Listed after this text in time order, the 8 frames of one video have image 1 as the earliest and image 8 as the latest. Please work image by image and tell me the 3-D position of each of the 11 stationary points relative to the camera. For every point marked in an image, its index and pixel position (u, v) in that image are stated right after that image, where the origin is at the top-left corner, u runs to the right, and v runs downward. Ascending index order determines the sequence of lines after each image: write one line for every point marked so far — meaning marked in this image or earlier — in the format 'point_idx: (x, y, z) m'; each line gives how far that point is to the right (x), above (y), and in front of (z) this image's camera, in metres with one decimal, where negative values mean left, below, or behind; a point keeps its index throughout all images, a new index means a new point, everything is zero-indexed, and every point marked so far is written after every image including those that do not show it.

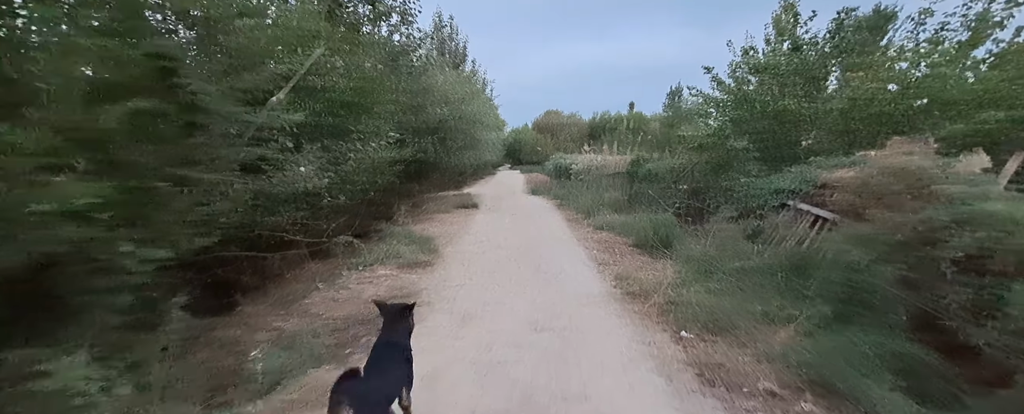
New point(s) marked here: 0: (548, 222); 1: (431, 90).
0: (+1.0, -0.4, +10.3) m
1: (-3.1, +4.5, +13.4) m
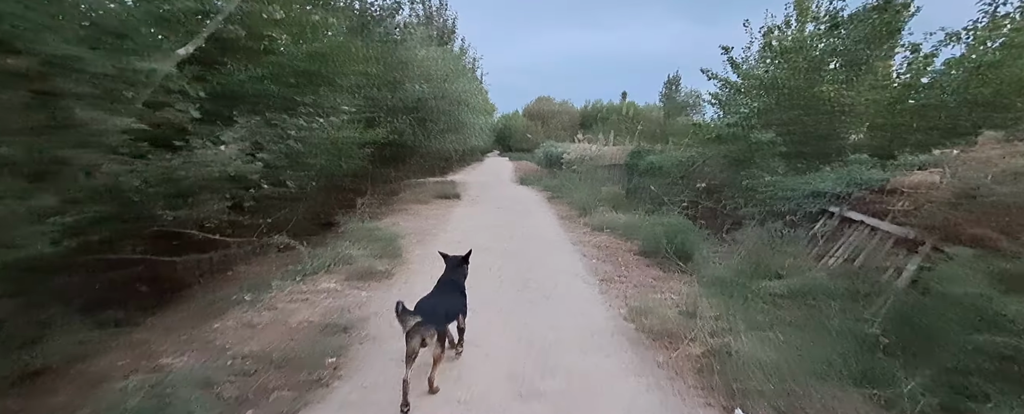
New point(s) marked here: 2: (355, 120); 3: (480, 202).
0: (+0.6, -0.3, +9.1) m
1: (-3.4, +4.8, +11.9) m
2: (-4.0, +2.3, +9.2) m
3: (-1.1, +0.2, +11.6) m
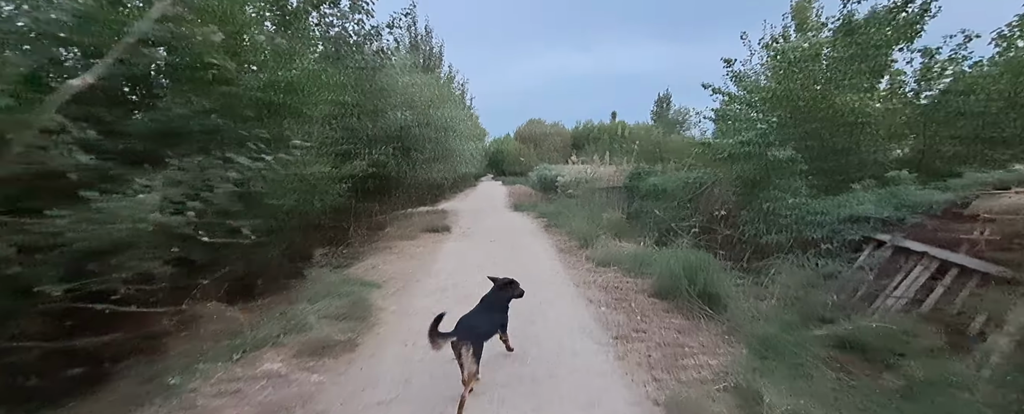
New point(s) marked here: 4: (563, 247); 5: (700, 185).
0: (+0.5, -1.1, +8.2) m
1: (-3.9, +3.7, +11.2) m
2: (-4.3, +1.3, +8.4) m
3: (-1.3, -0.8, +10.7) m
4: (+1.2, -1.0, +8.5) m
5: (+4.2, +0.5, +7.8) m
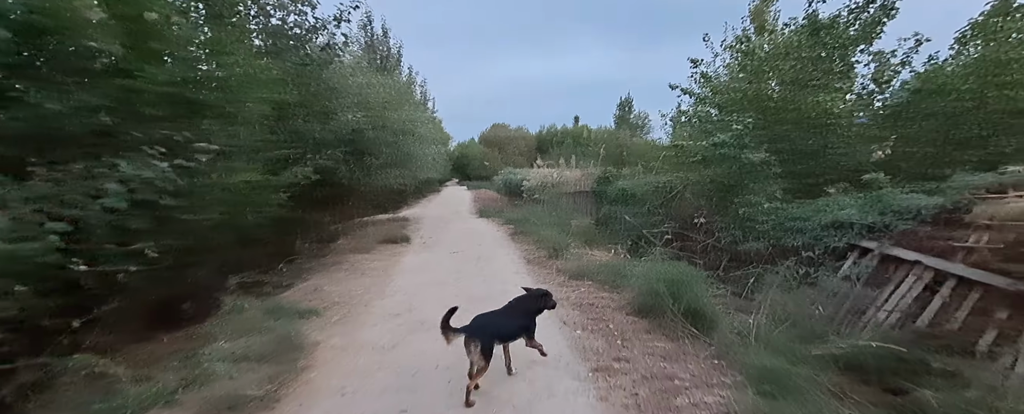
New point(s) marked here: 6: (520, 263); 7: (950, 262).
0: (-0.3, -1.2, +7.5) m
1: (-5.0, +3.4, +10.2) m
2: (-5.1, +1.0, +7.3) m
3: (-2.3, -1.1, +9.9) m
4: (+0.4, -1.1, +7.9) m
5: (+3.4, +0.4, +7.5) m
6: (+0.2, -1.2, +7.6) m
7: (+4.2, -0.5, +3.3) m
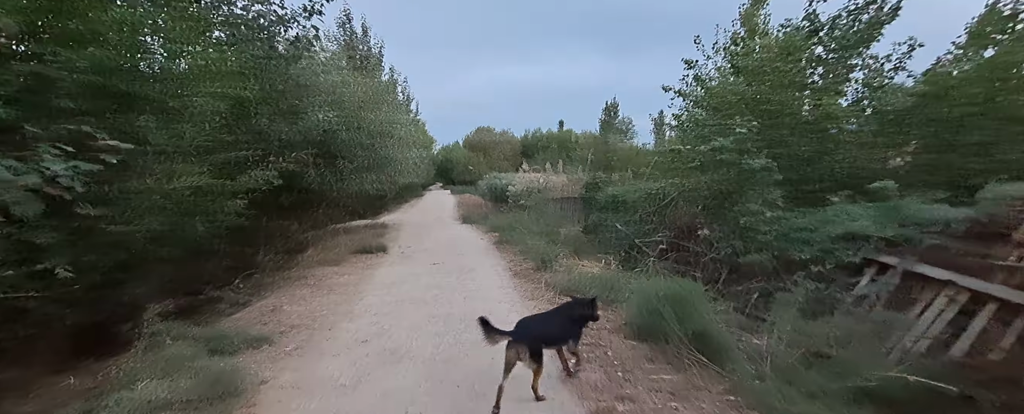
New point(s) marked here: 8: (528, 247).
0: (-0.6, -1.4, +7.0) m
1: (-5.4, +3.2, +9.5) m
2: (-5.4, +0.9, +6.6) m
3: (-2.7, -1.3, +9.2) m
4: (+0.1, -1.3, +7.4) m
5: (+3.1, +0.2, +7.1) m
6: (-0.1, -1.4, +7.0) m
7: (+4.1, -0.6, +3.0) m
8: (+0.4, -1.0, +8.5) m
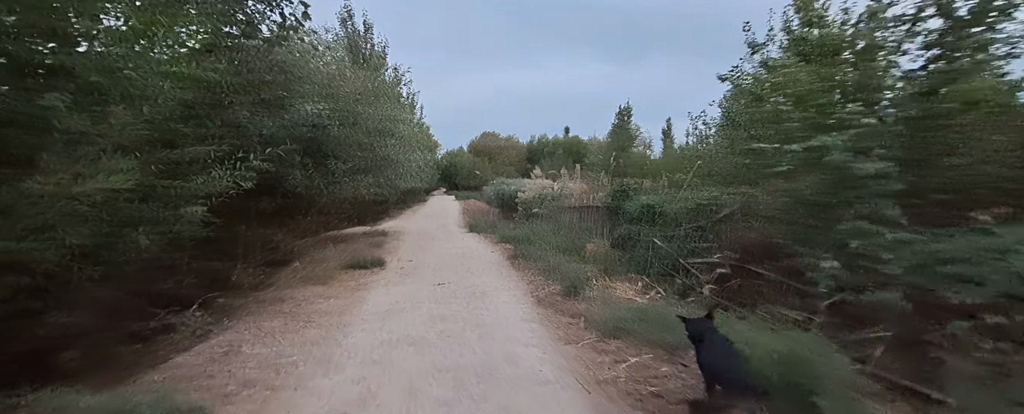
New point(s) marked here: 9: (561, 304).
0: (-0.2, -1.6, +5.6) m
1: (-4.9, +3.0, +8.3) m
2: (-5.0, +0.8, +5.3) m
3: (-2.3, -1.5, +7.9) m
4: (+0.5, -1.5, +6.0) m
5: (+3.5, 0.0, +5.8) m
6: (+0.2, -1.6, +5.7) m
7: (+4.4, -0.8, +1.6) m
8: (+0.8, -1.2, +7.2) m
9: (+0.8, -1.5, +5.6) m
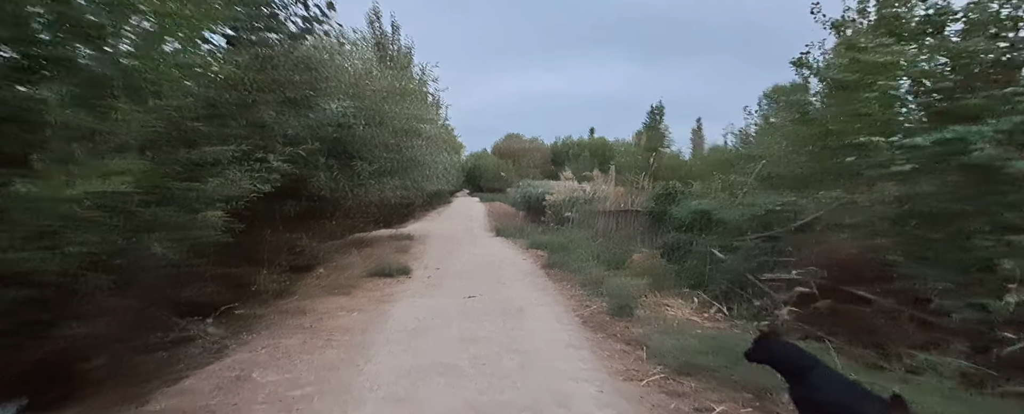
0: (+0.4, -1.7, +5.0) m
1: (-4.1, +3.0, +7.9) m
2: (-4.4, +0.7, +5.0) m
3: (-1.6, -1.5, +7.4) m
4: (+1.1, -1.6, +5.3) m
5: (+4.1, -0.1, +4.9) m
6: (+0.8, -1.7, +5.0) m
7: (+4.7, -0.9, +0.7) m
8: (+1.4, -1.3, +6.4) m
9: (+1.4, -1.6, +4.8) m
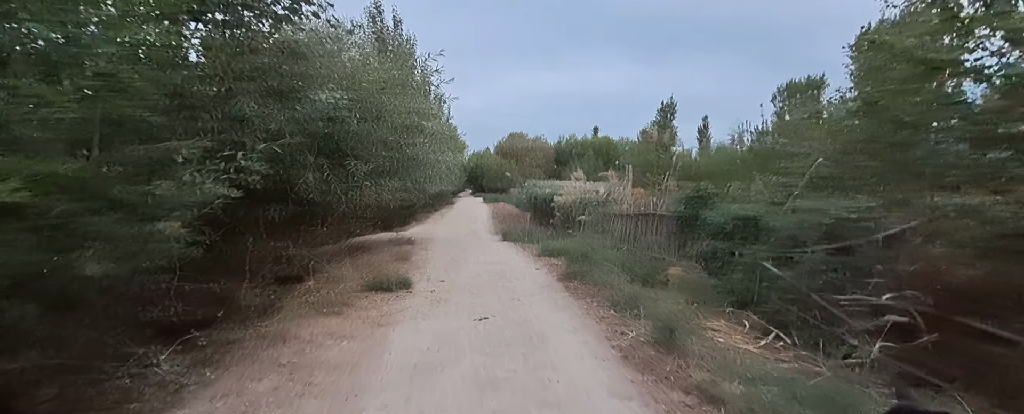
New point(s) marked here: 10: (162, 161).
0: (+0.6, -1.8, +4.1) m
1: (-3.9, +2.9, +7.0) m
2: (-4.2, +0.6, +4.1) m
3: (-1.3, -1.6, +6.5) m
4: (+1.4, -1.7, +4.4) m
5: (+4.4, -0.2, +4.0) m
6: (+1.1, -1.8, +4.1) m
7: (+5.0, -1.0, -0.3) m
8: (+1.7, -1.4, +5.5) m
9: (+1.7, -1.7, +3.9) m
10: (-4.2, +0.5, +4.1) m
